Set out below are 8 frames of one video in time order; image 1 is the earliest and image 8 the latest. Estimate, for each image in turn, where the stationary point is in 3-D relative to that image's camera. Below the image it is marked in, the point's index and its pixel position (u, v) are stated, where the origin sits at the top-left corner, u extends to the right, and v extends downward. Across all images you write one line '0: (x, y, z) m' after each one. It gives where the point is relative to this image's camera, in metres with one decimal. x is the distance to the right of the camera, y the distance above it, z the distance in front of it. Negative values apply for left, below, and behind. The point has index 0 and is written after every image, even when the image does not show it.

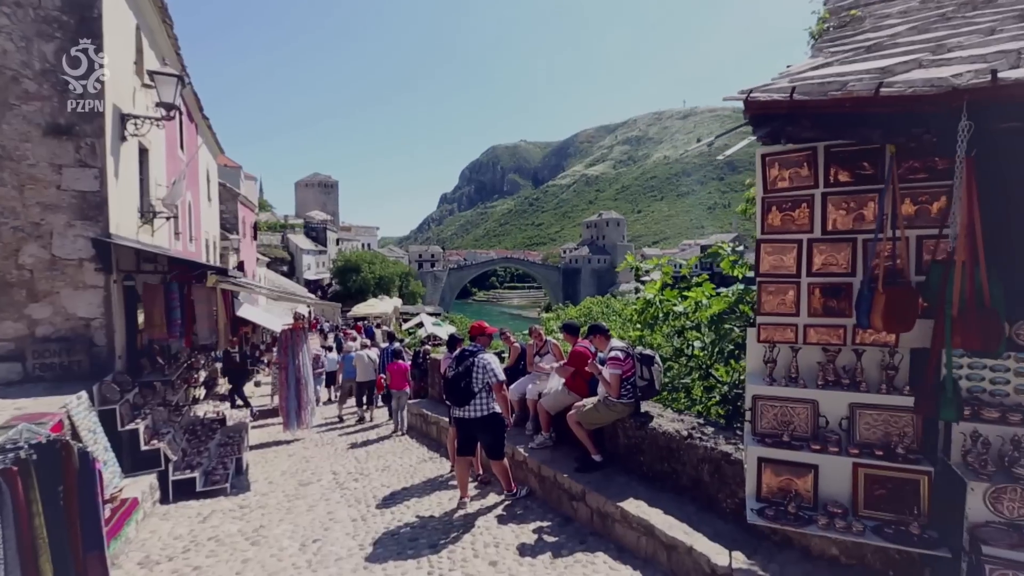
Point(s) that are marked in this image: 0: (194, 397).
0: (-6.3, -2.2, +9.6) m
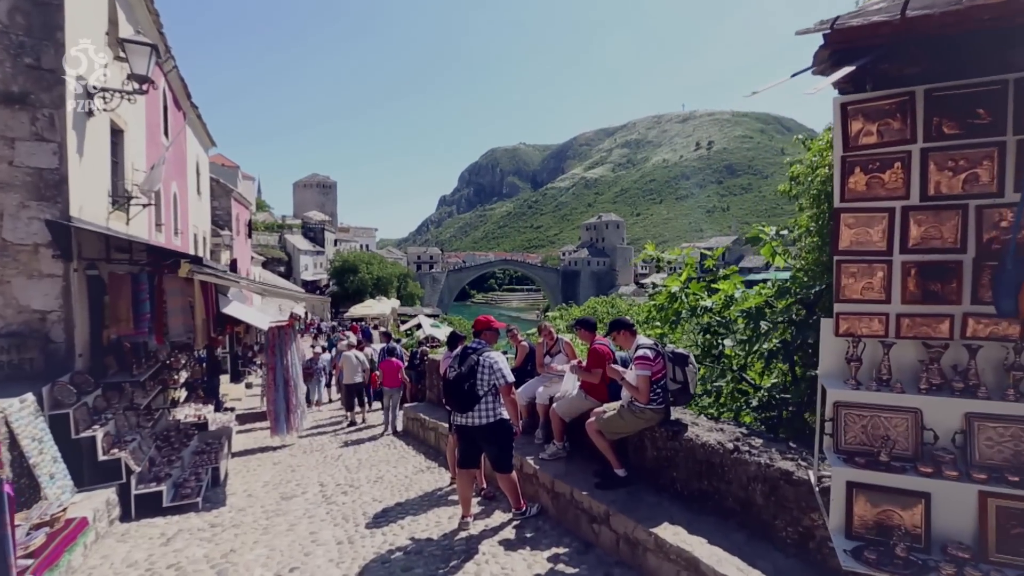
0: (-6.3, -2.1, +8.9) m
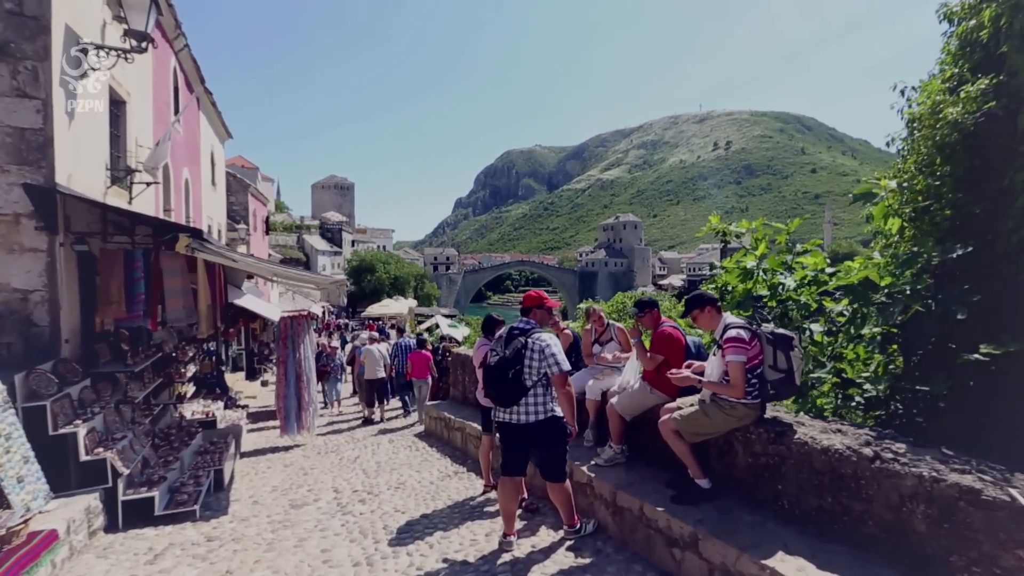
0: (-5.7, -1.8, +8.3) m
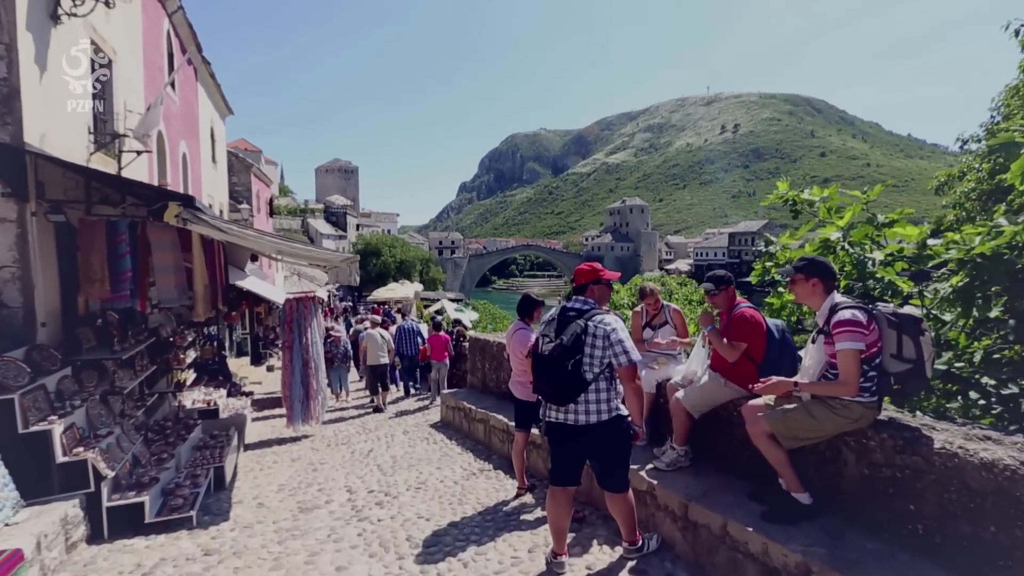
0: (-5.3, -1.5, +7.7) m
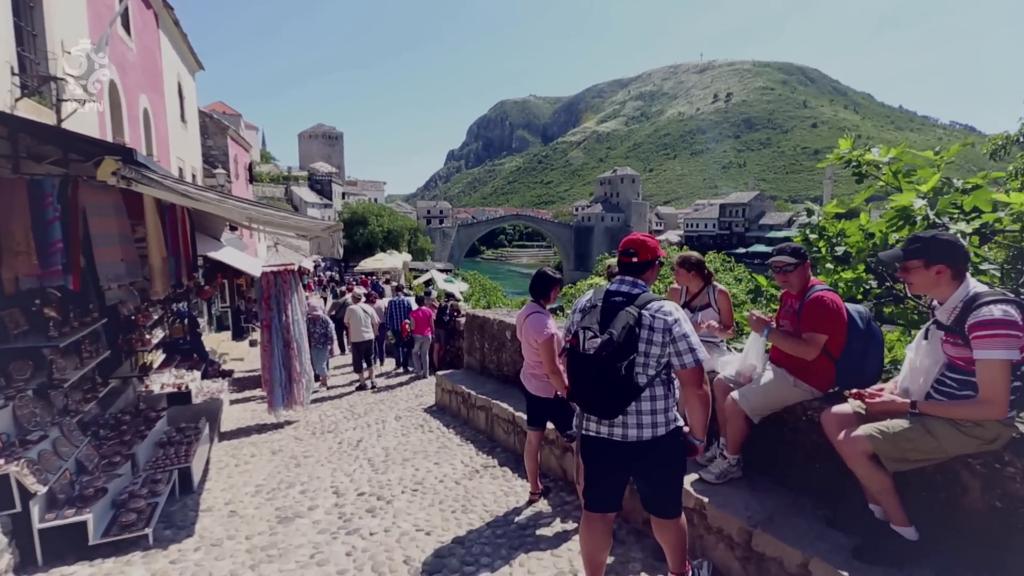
0: (-5.3, -1.1, +6.9) m
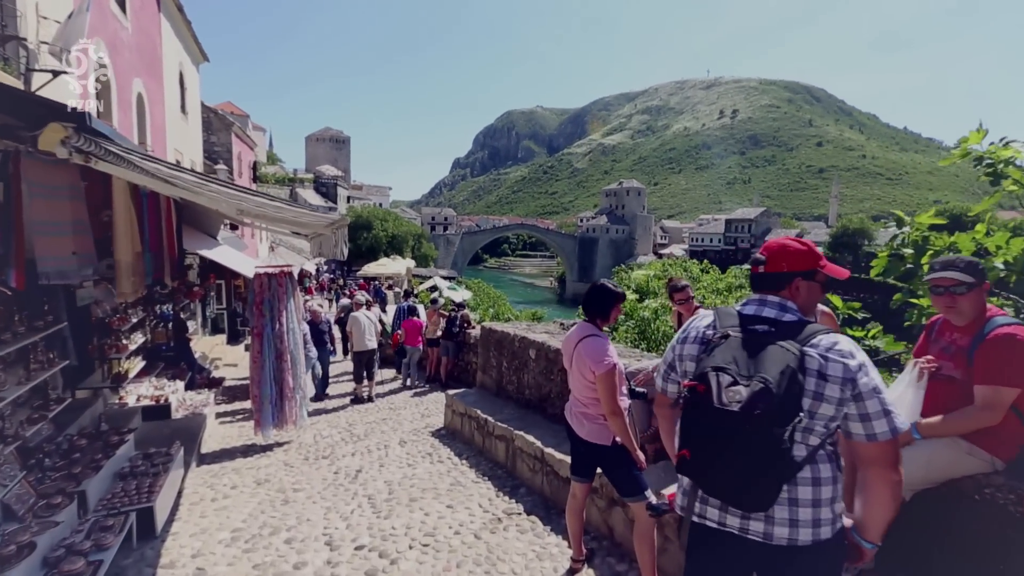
0: (-5.0, -1.1, +6.1) m
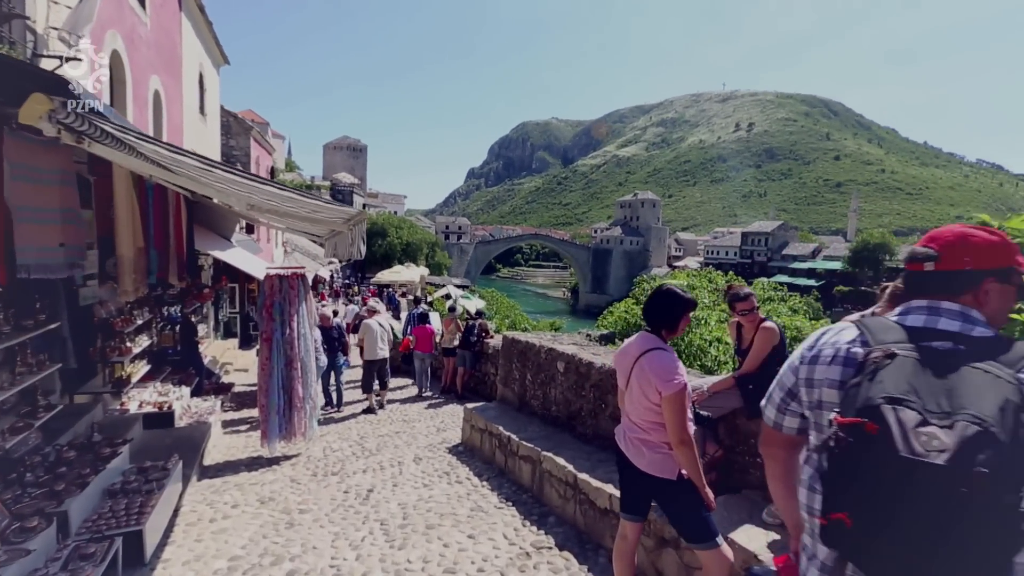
0: (-4.7, -1.1, +5.8) m
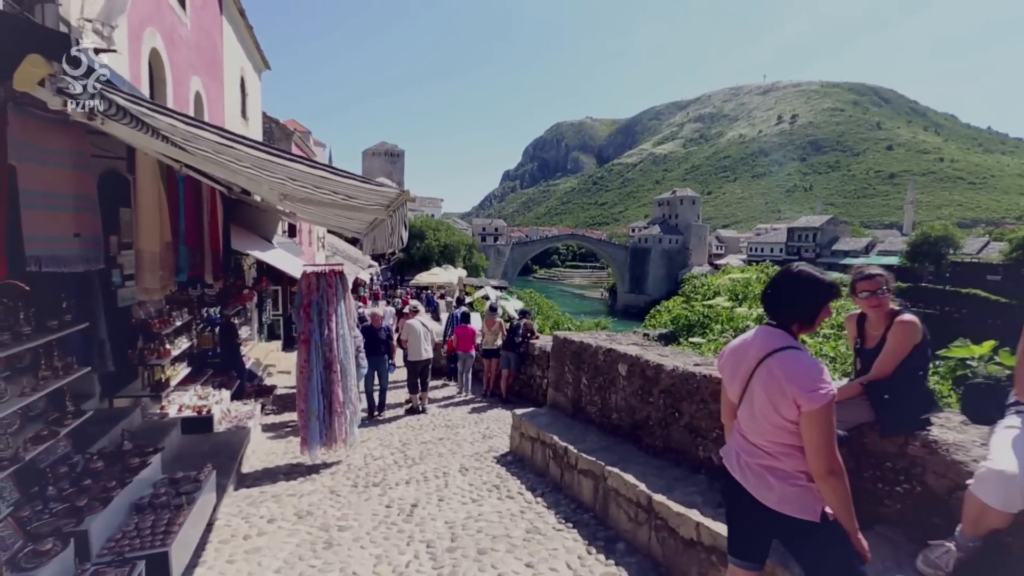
0: (-4.1, -1.1, +5.6) m
